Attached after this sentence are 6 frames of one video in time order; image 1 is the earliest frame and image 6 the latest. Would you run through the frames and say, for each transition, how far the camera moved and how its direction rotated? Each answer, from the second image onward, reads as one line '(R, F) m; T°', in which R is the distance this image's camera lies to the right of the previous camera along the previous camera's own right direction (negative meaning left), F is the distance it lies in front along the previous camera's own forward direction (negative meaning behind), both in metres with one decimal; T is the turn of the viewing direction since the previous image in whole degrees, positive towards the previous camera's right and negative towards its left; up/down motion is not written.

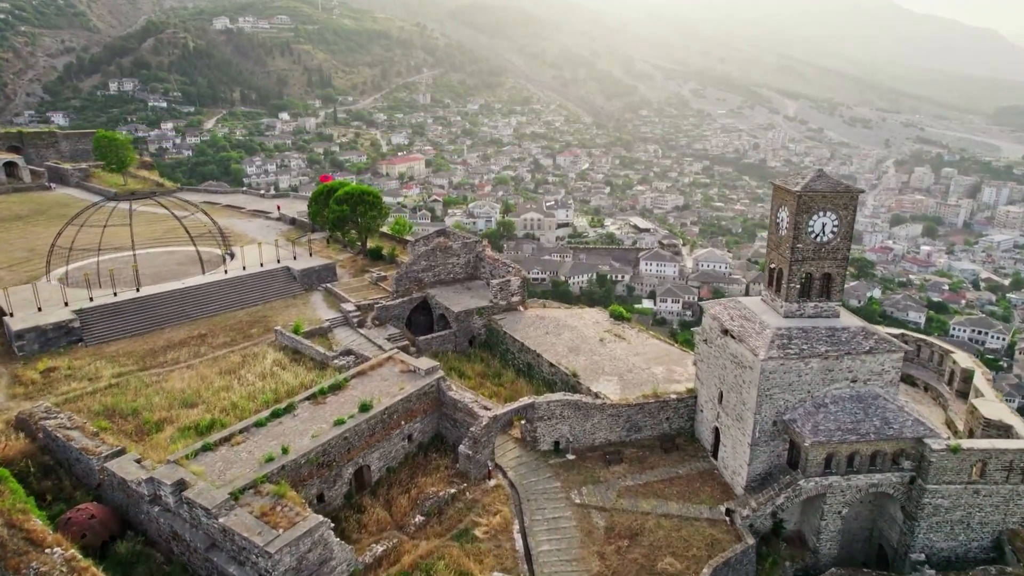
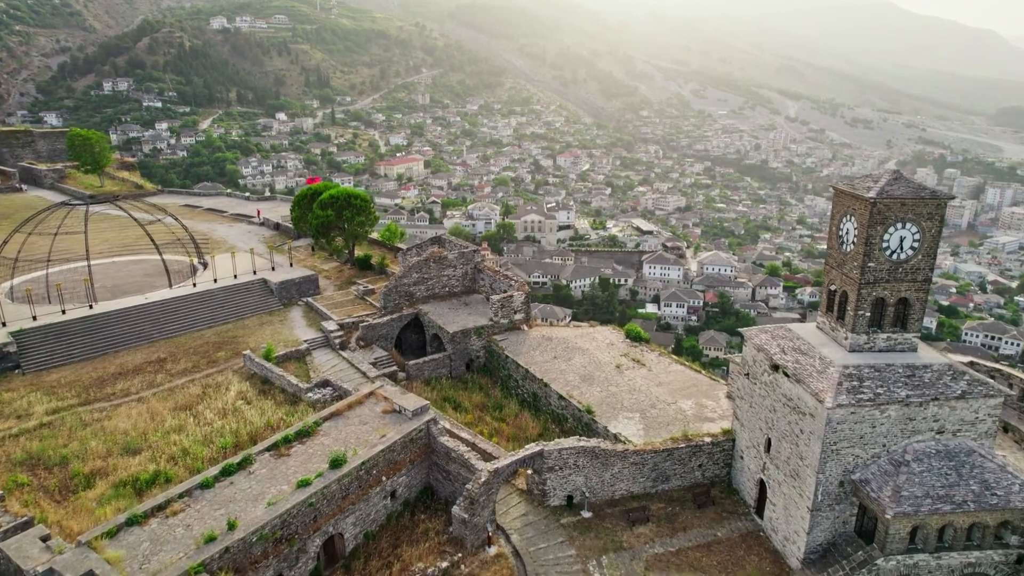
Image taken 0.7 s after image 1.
(-0.1, +1.4) m; 0°
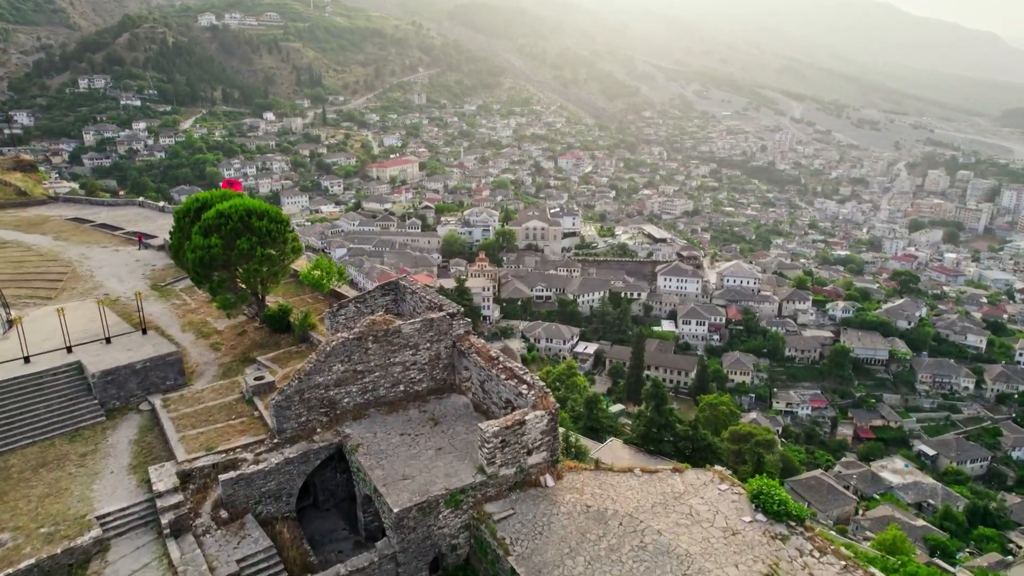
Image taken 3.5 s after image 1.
(-0.1, +5.3) m; 0°
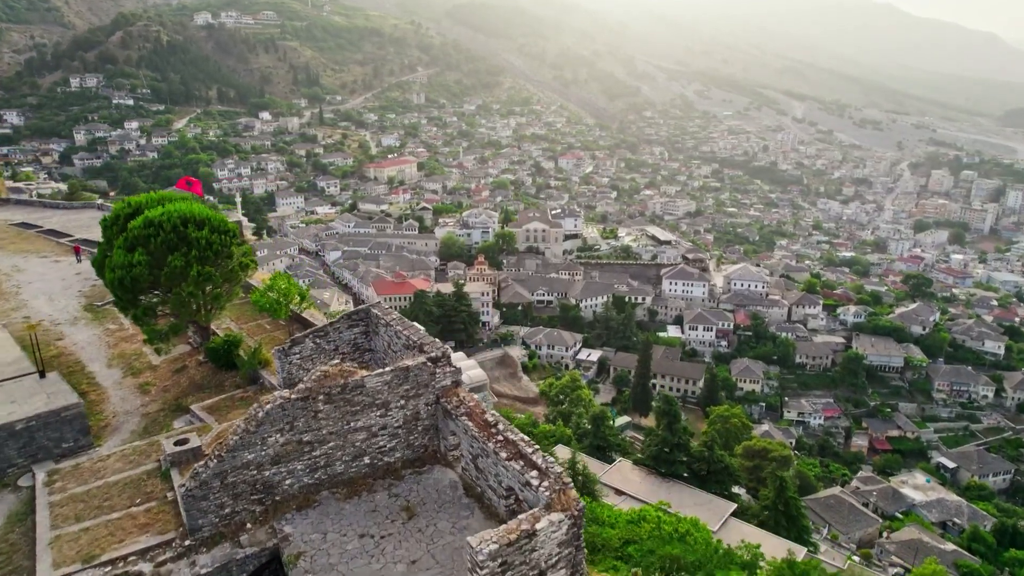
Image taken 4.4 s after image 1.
(0.0, +1.7) m; 0°
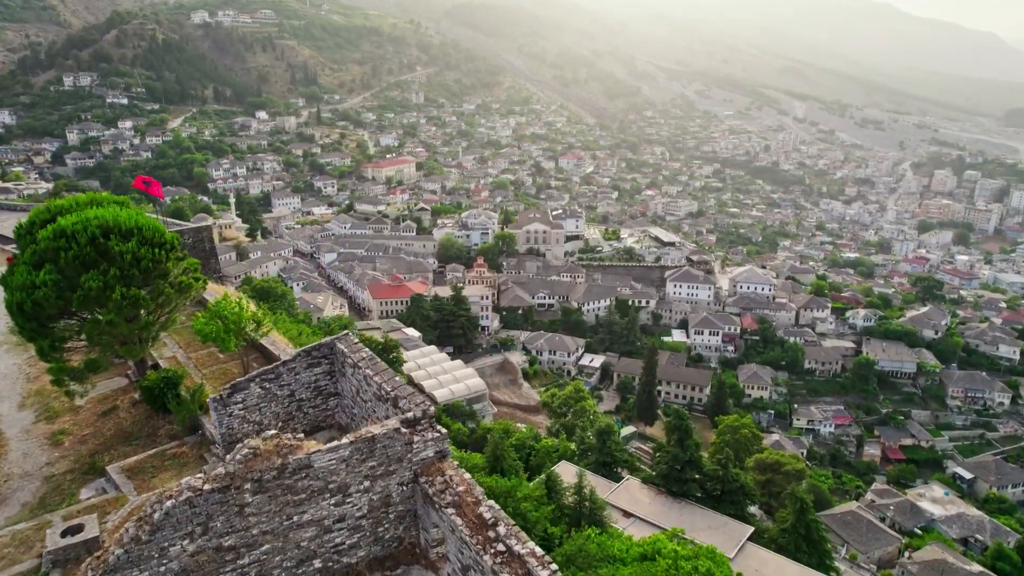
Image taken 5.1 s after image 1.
(0.0, +1.3) m; 0°
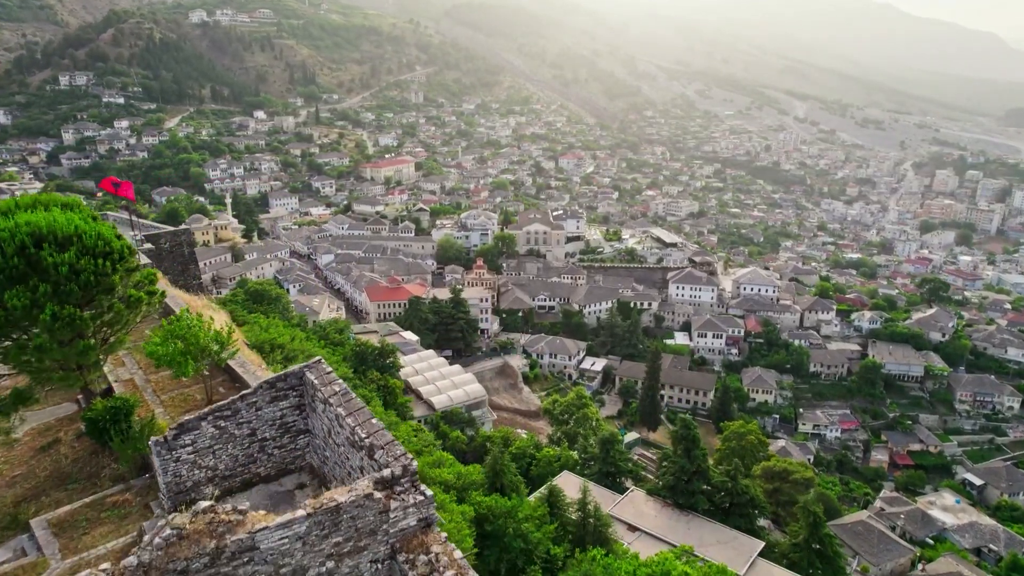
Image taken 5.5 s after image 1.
(0.0, +0.7) m; 0°
